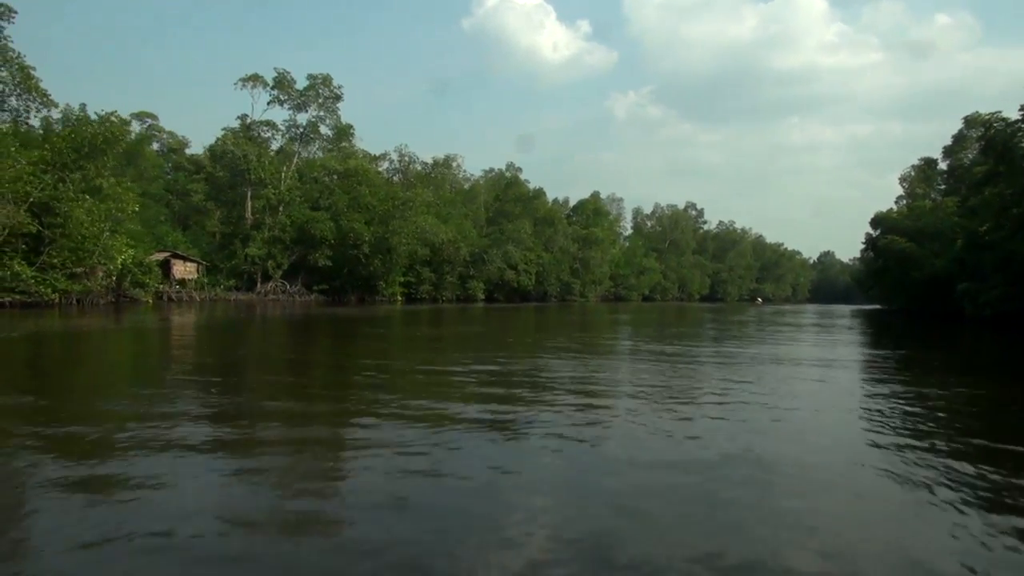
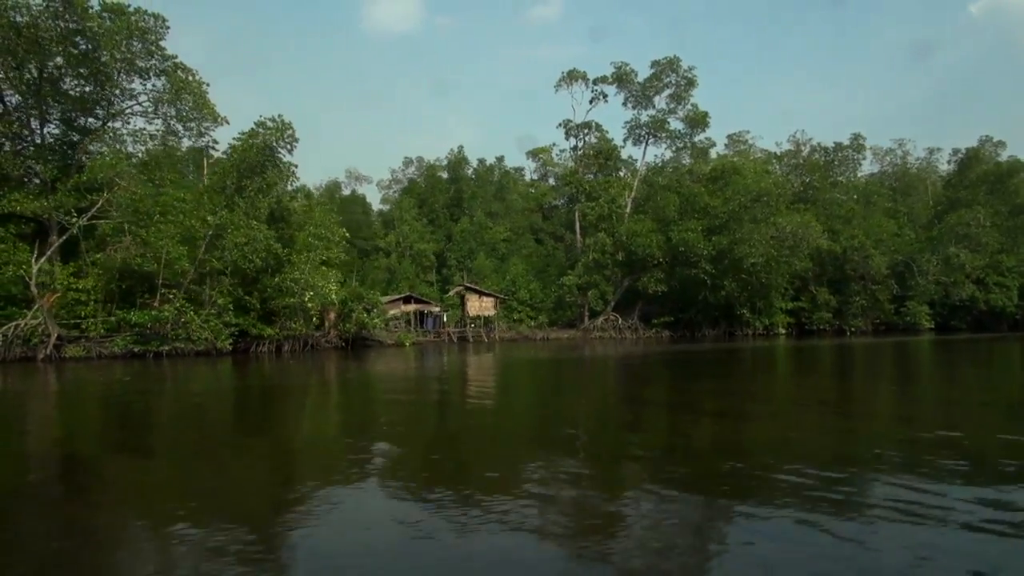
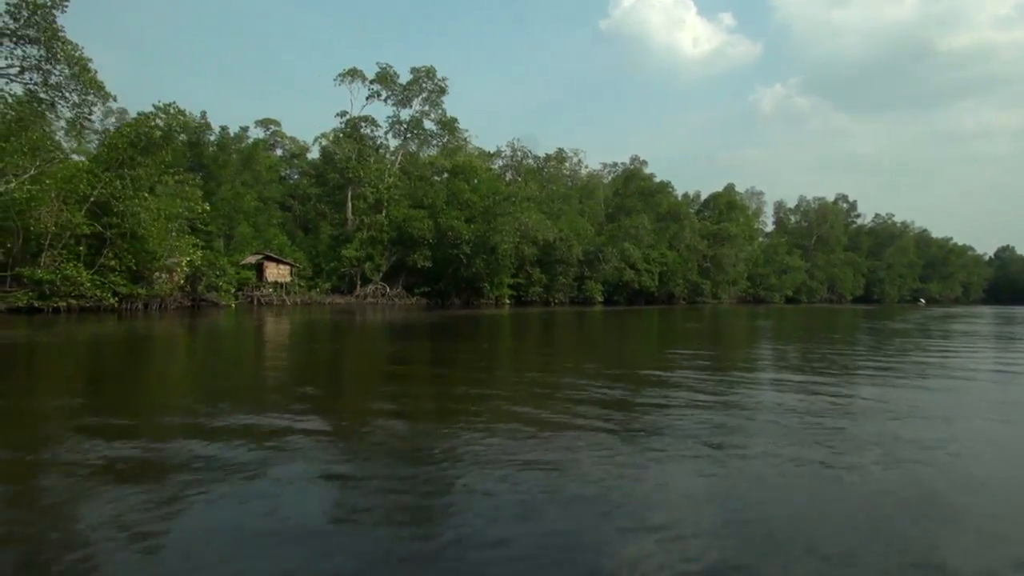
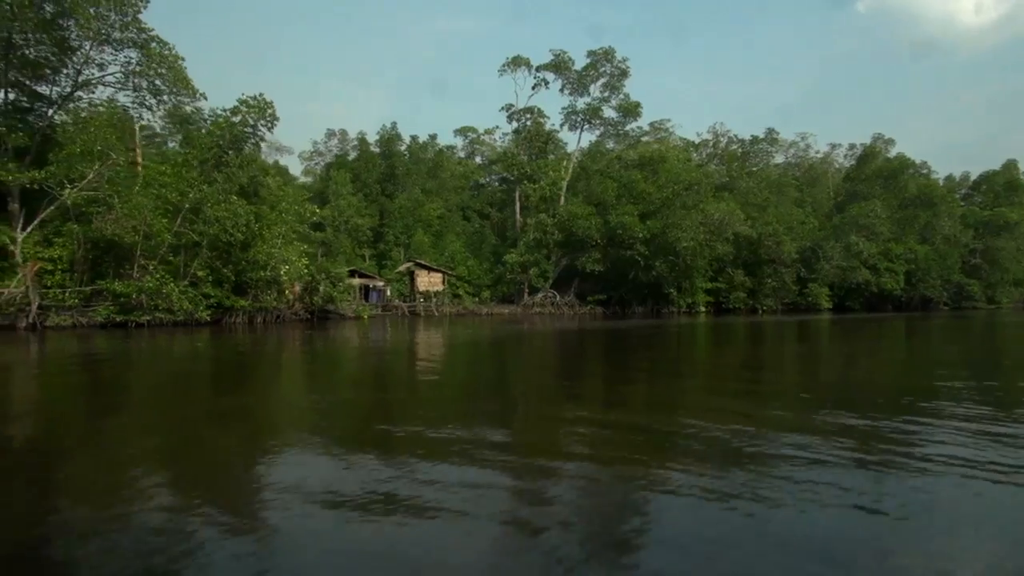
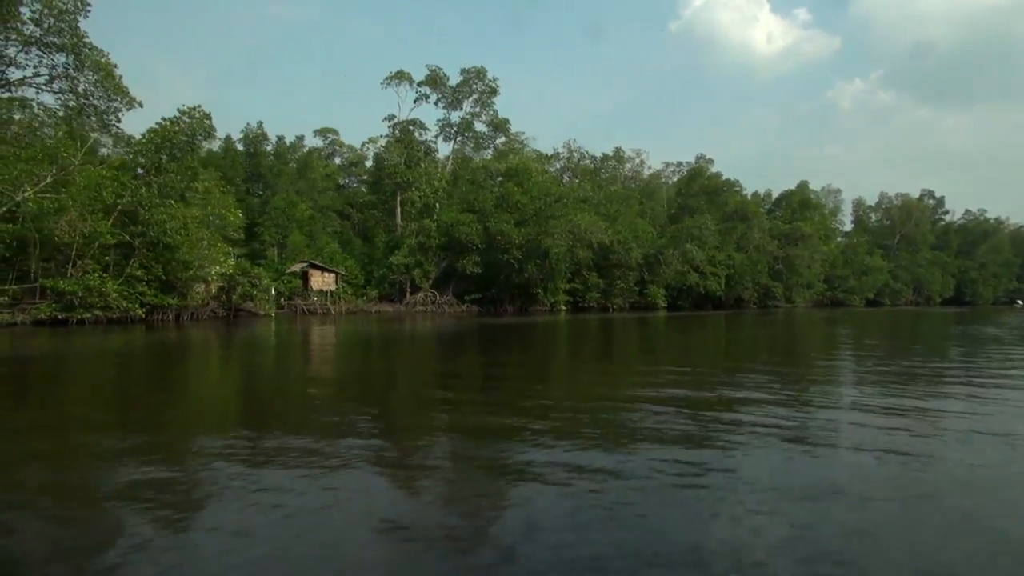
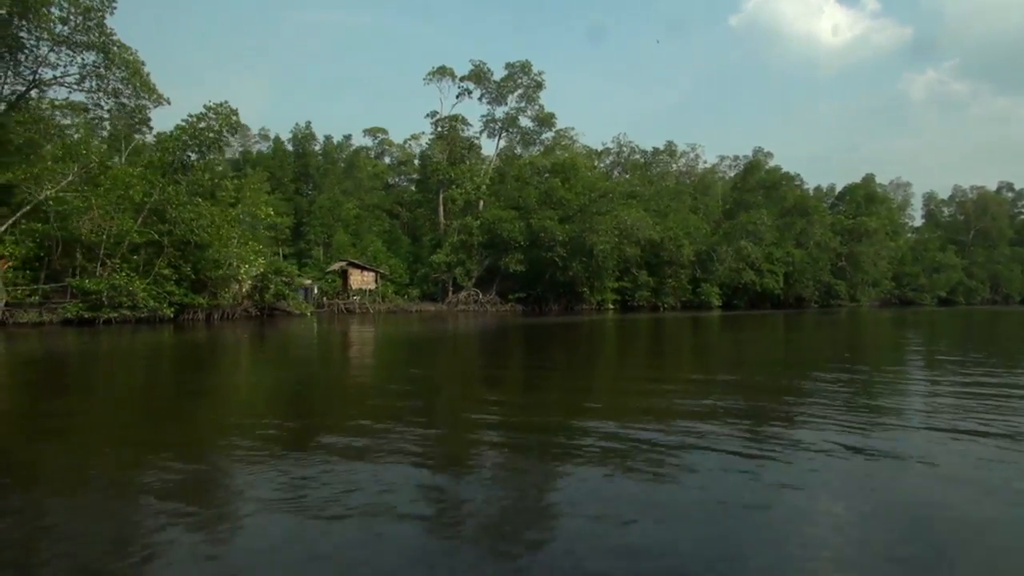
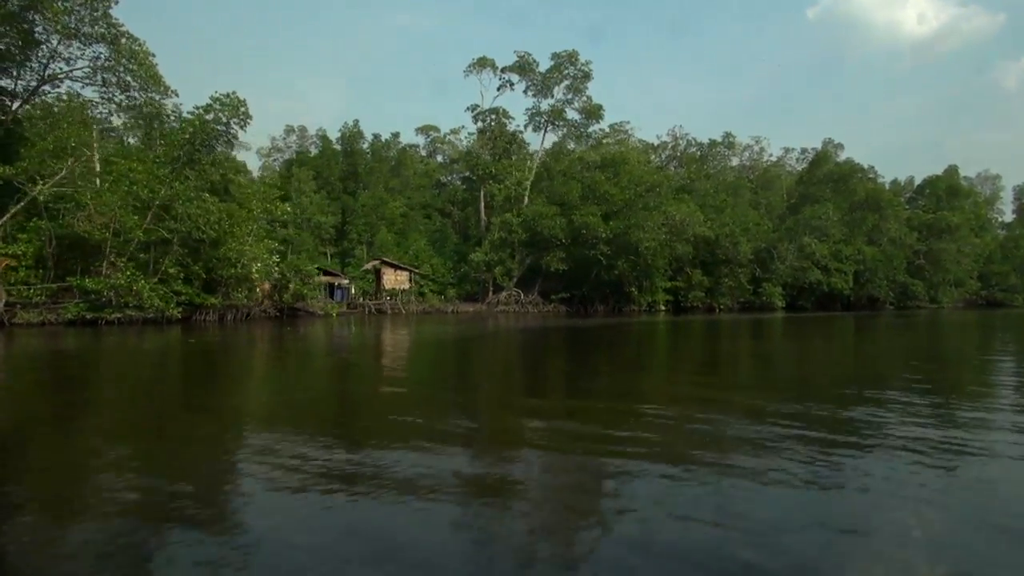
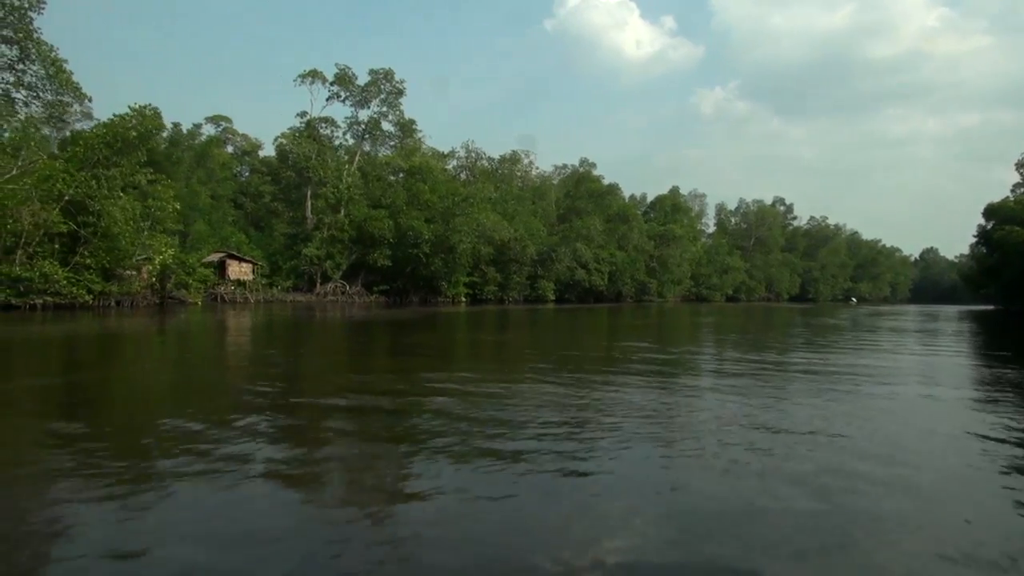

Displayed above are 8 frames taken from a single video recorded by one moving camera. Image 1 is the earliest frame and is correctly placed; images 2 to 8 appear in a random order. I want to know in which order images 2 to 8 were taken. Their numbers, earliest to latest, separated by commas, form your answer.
8, 3, 5, 6, 7, 4, 2
